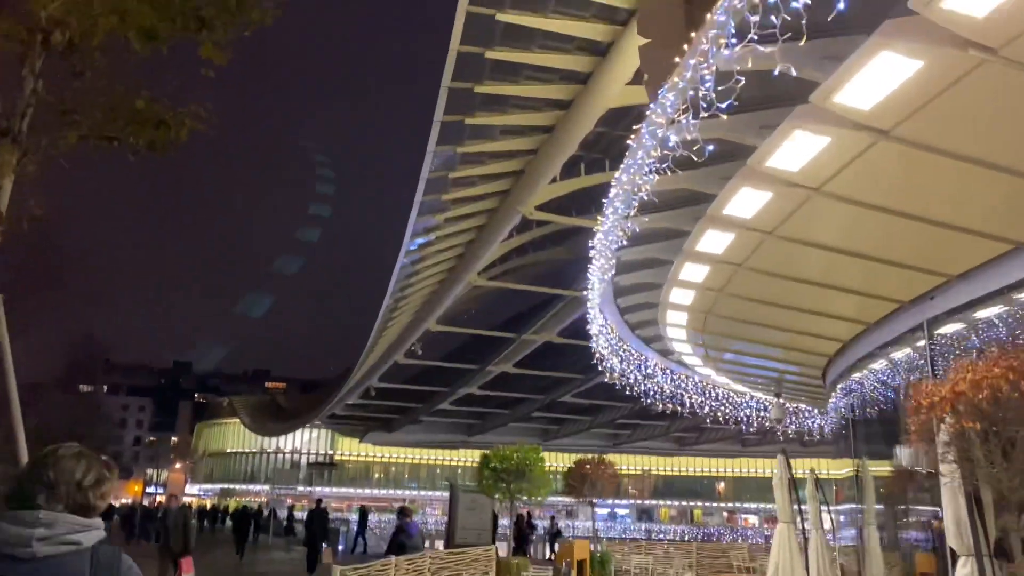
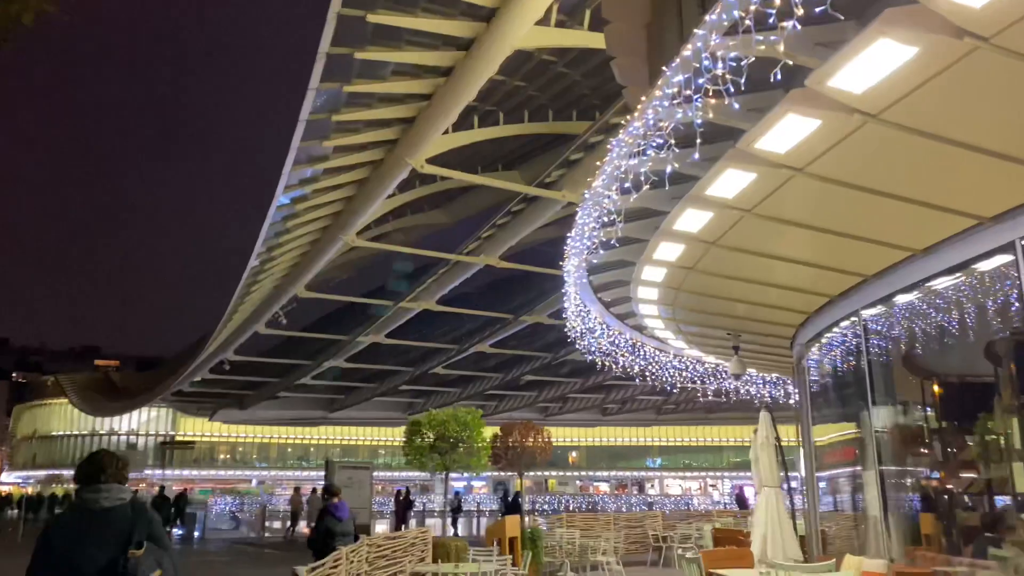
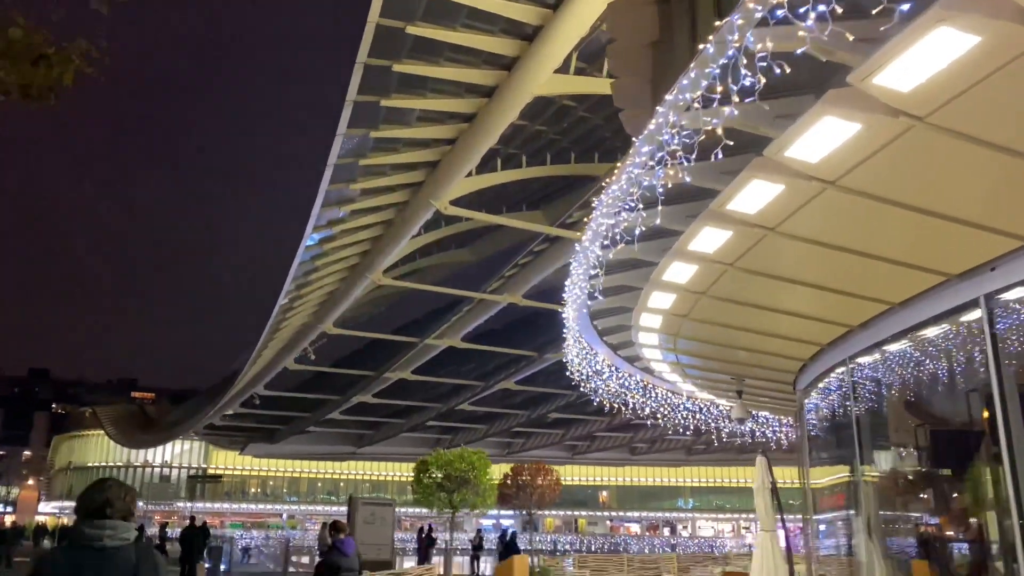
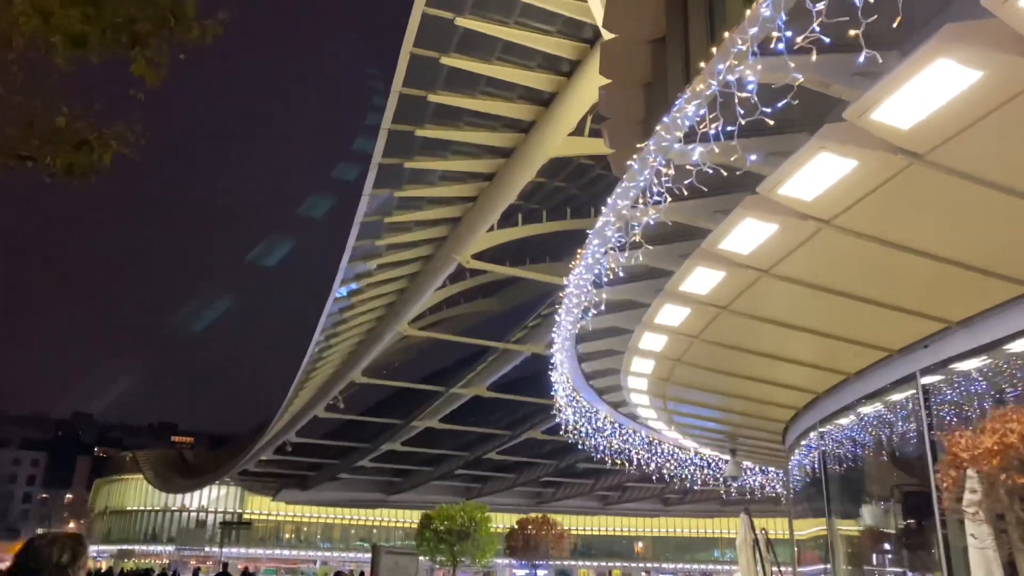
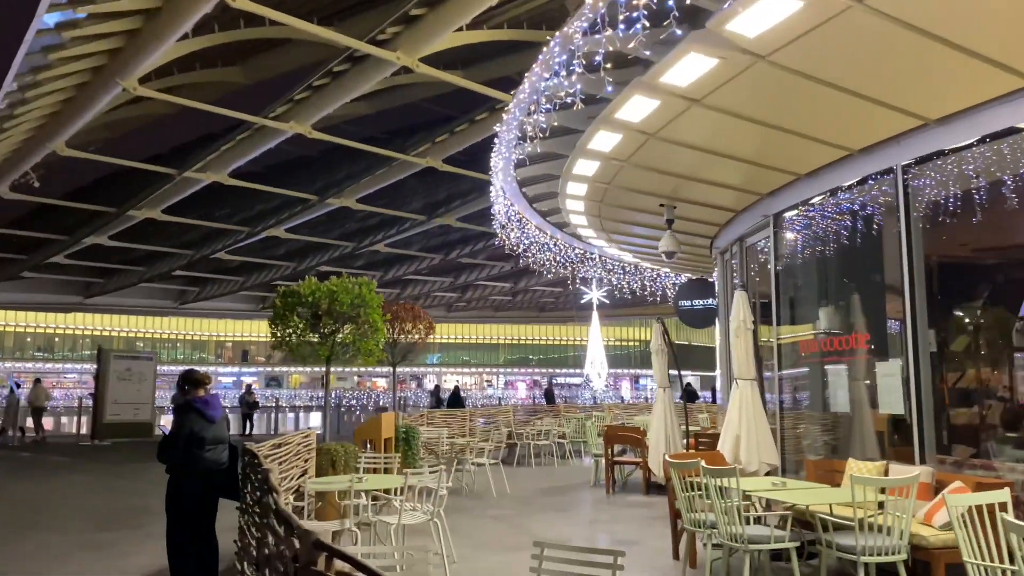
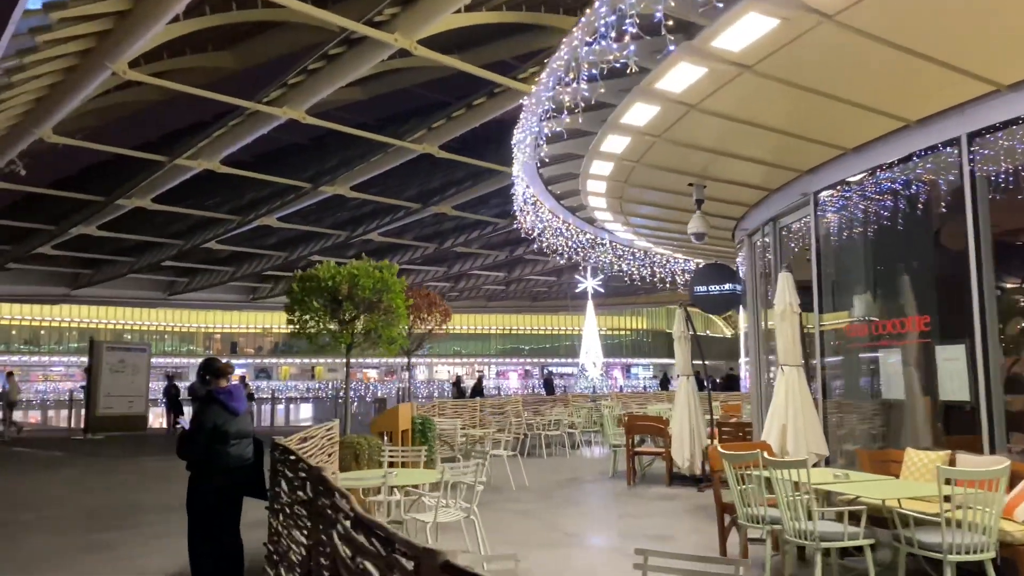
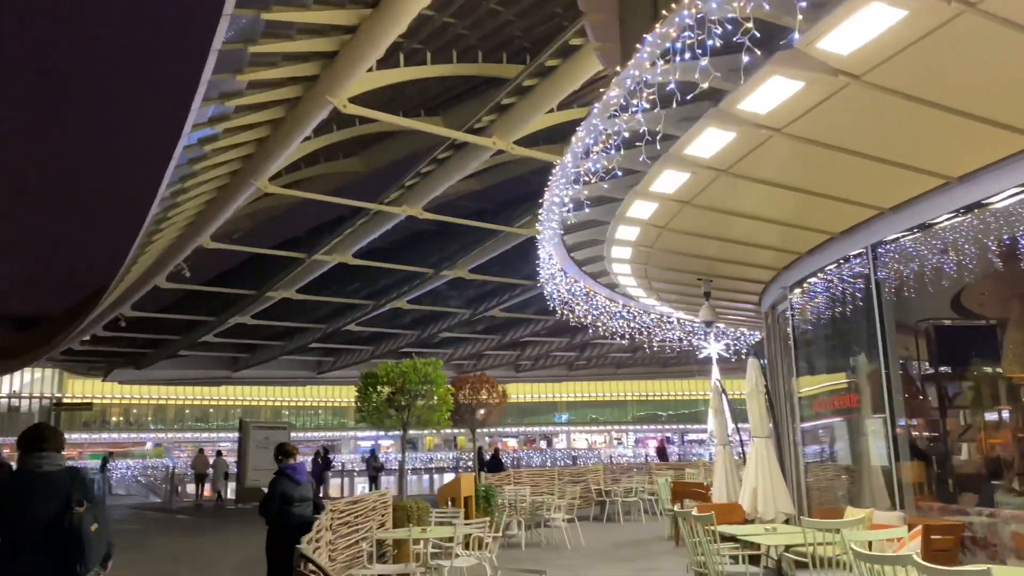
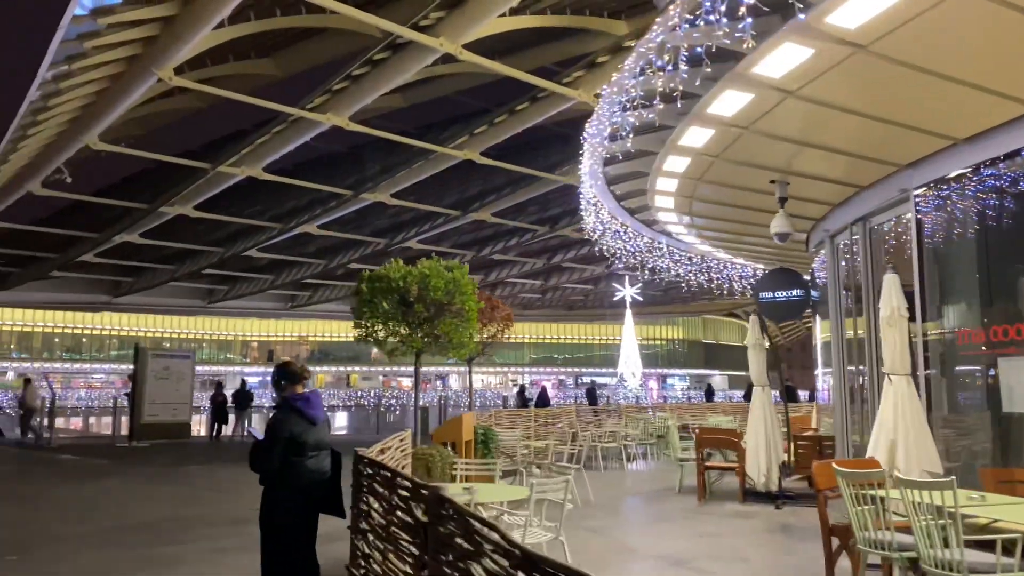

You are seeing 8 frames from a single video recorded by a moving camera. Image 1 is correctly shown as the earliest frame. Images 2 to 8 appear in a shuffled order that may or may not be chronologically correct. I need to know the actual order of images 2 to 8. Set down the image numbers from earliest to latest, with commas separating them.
4, 3, 2, 7, 5, 6, 8
